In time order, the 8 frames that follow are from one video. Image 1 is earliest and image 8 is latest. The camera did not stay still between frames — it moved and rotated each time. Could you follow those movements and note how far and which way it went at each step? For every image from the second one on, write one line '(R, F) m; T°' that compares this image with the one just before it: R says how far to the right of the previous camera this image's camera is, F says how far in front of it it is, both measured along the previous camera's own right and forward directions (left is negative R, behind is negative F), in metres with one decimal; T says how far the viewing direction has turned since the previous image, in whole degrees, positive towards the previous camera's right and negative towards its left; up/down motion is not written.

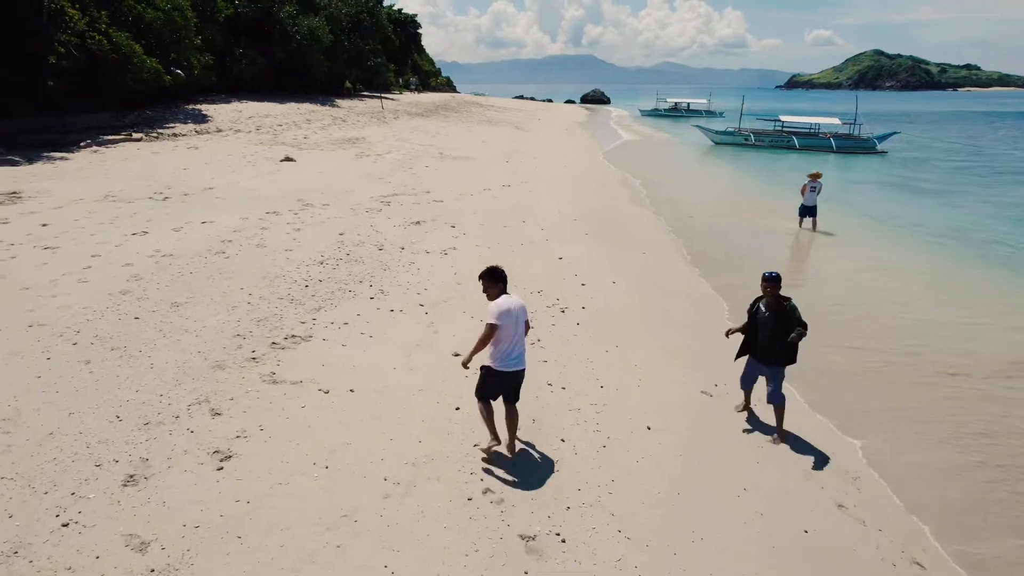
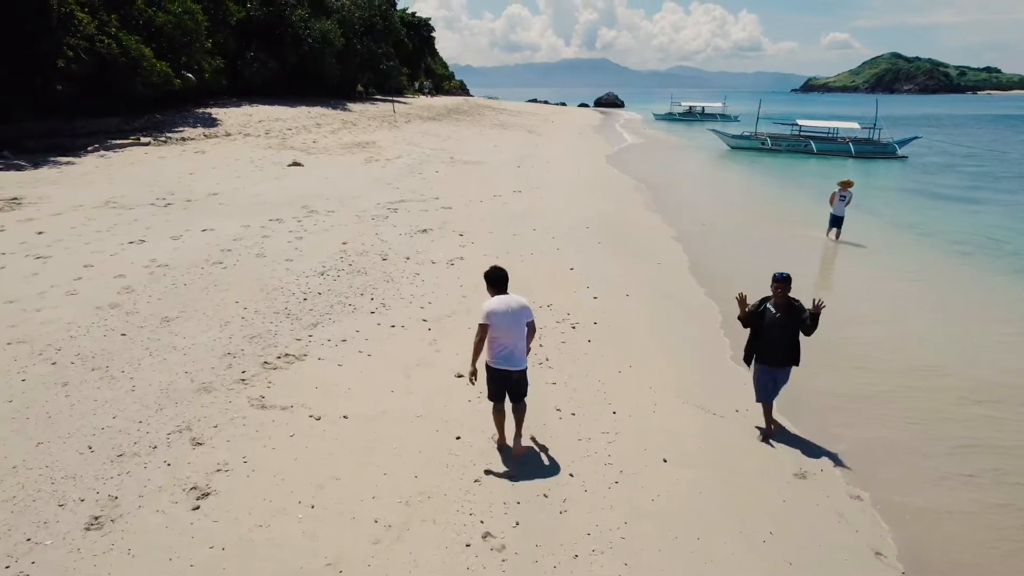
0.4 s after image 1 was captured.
(0.0, +0.3) m; -1°
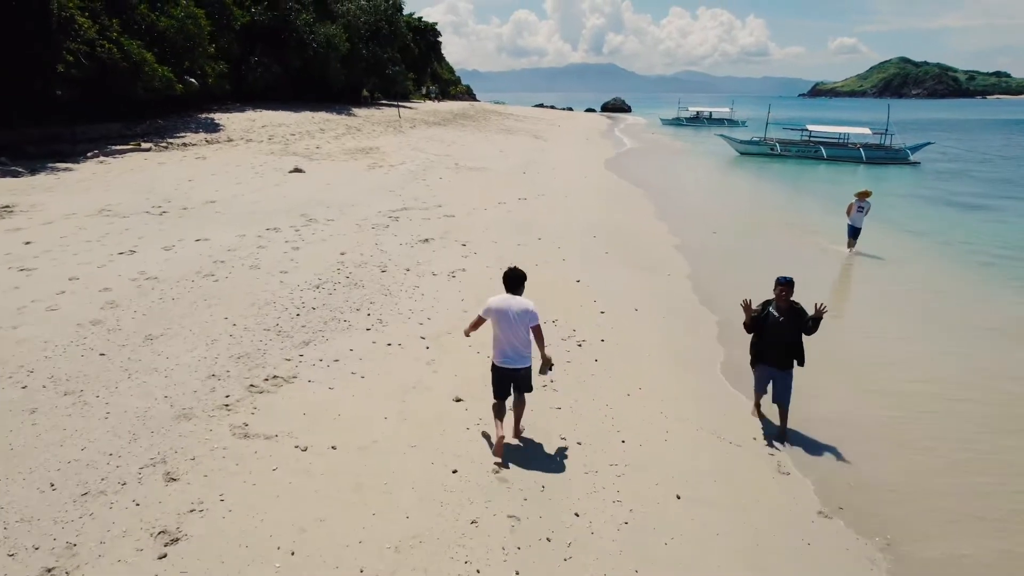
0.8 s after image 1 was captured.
(0.0, +0.3) m; -1°
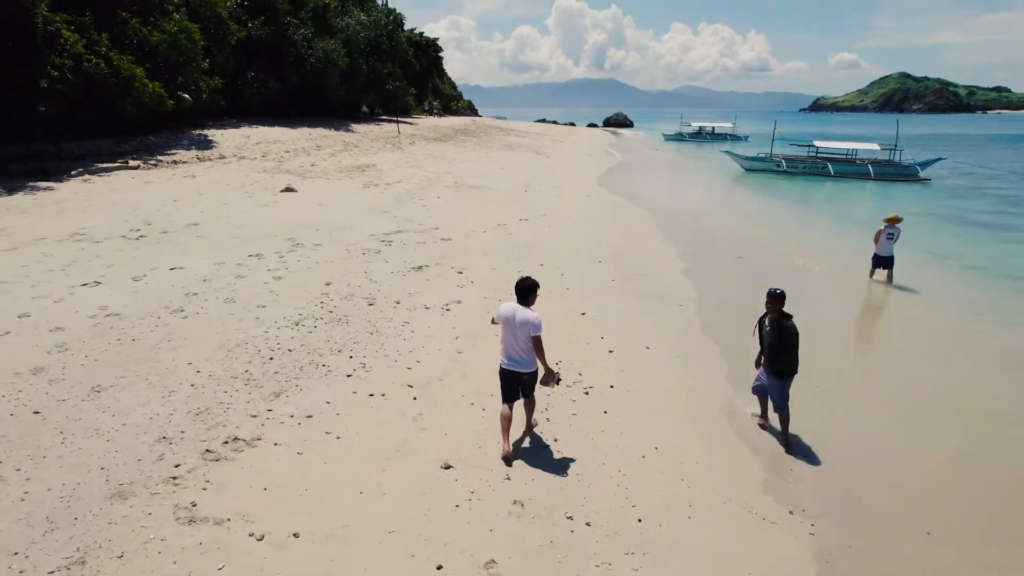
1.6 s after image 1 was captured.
(0.0, +0.6) m; 0°
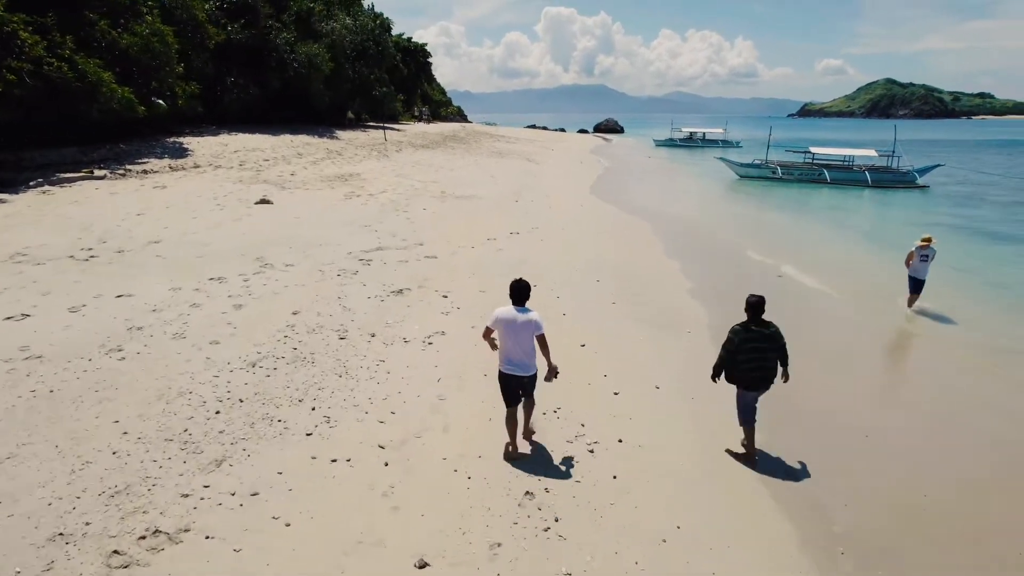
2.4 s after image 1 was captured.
(0.0, +0.8) m; +1°
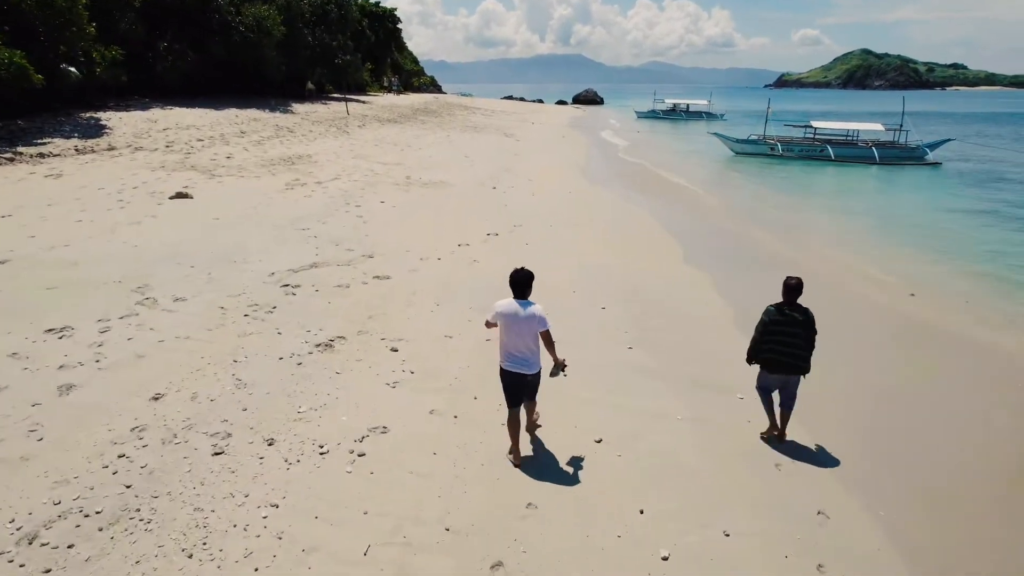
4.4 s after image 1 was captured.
(0.0, +2.4) m; +2°
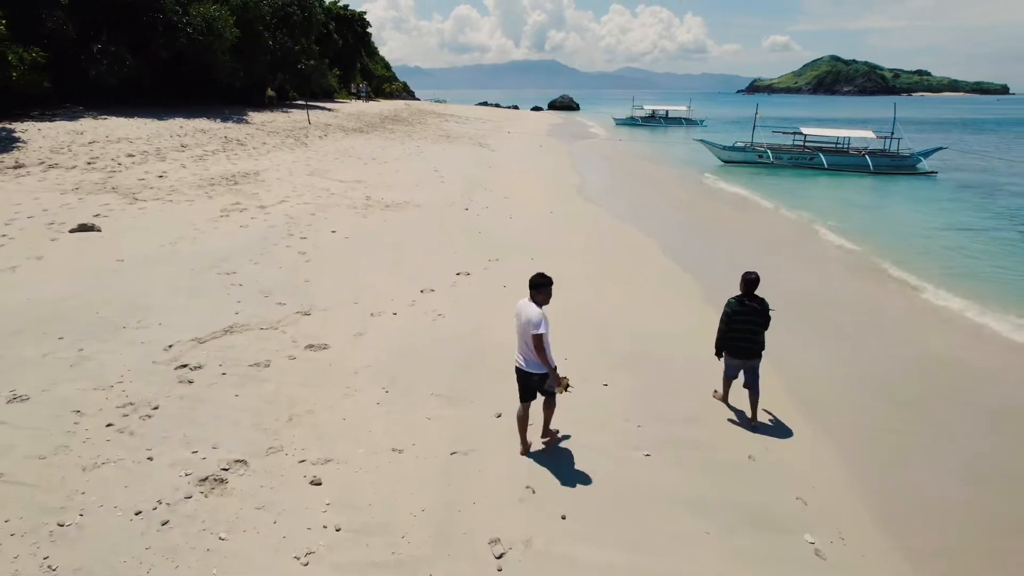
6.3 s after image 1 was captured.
(0.0, +1.7) m; +2°
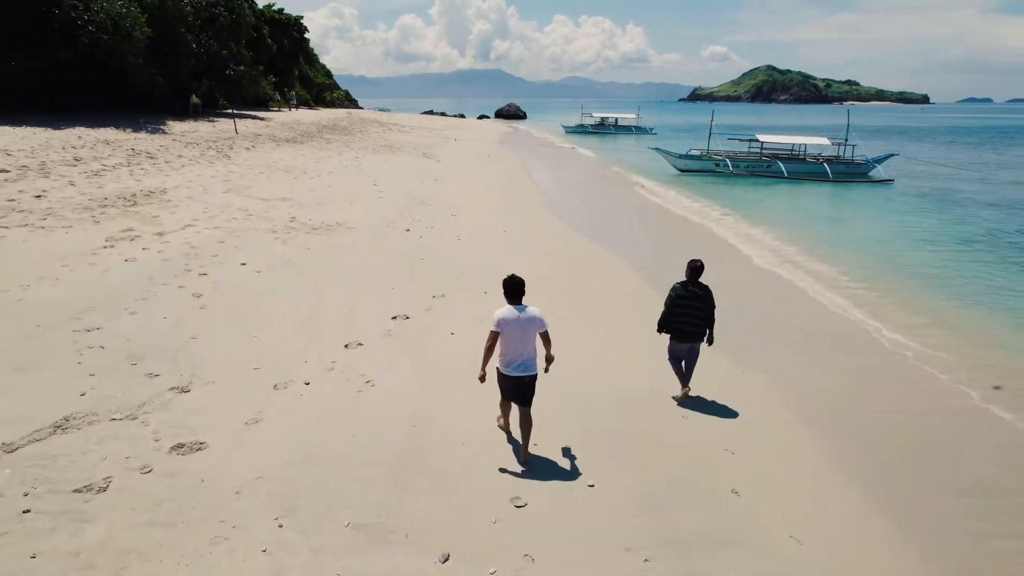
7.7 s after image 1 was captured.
(0.0, +1.5) m; +4°
